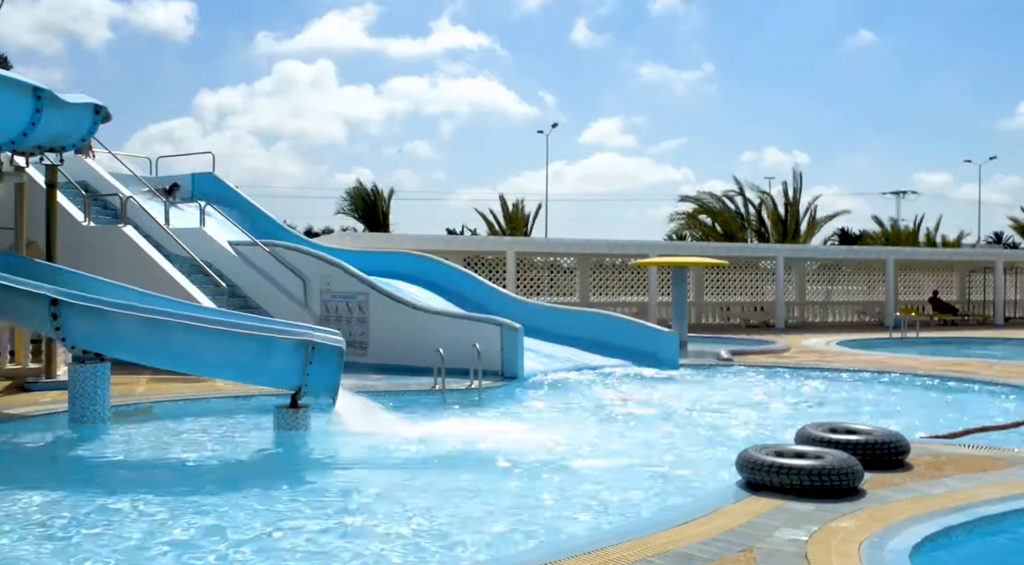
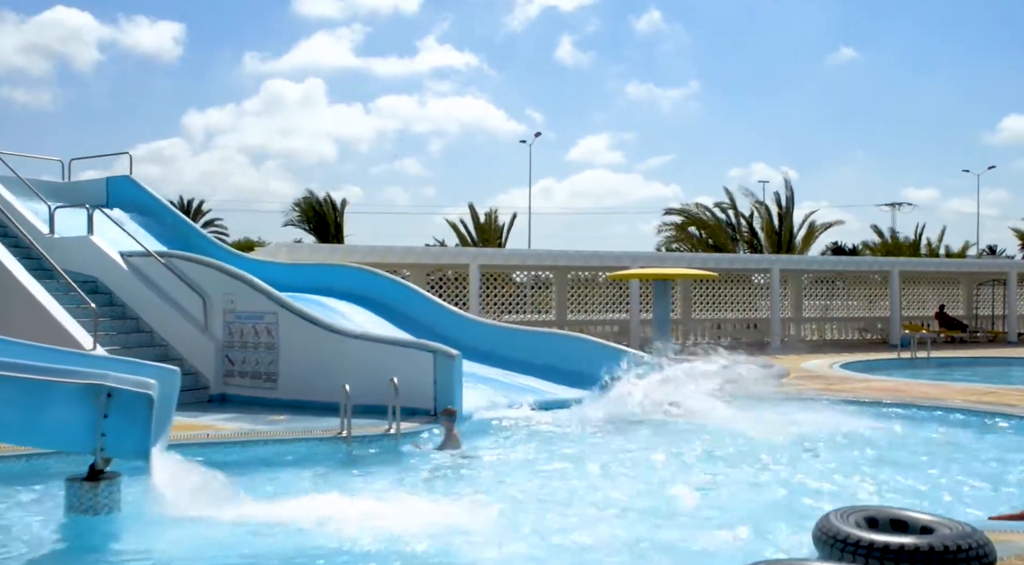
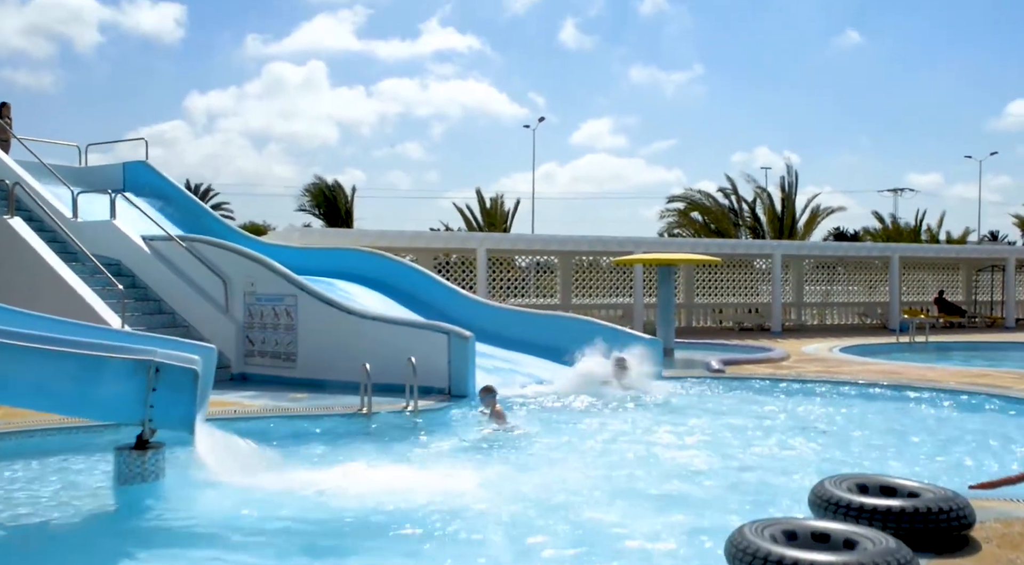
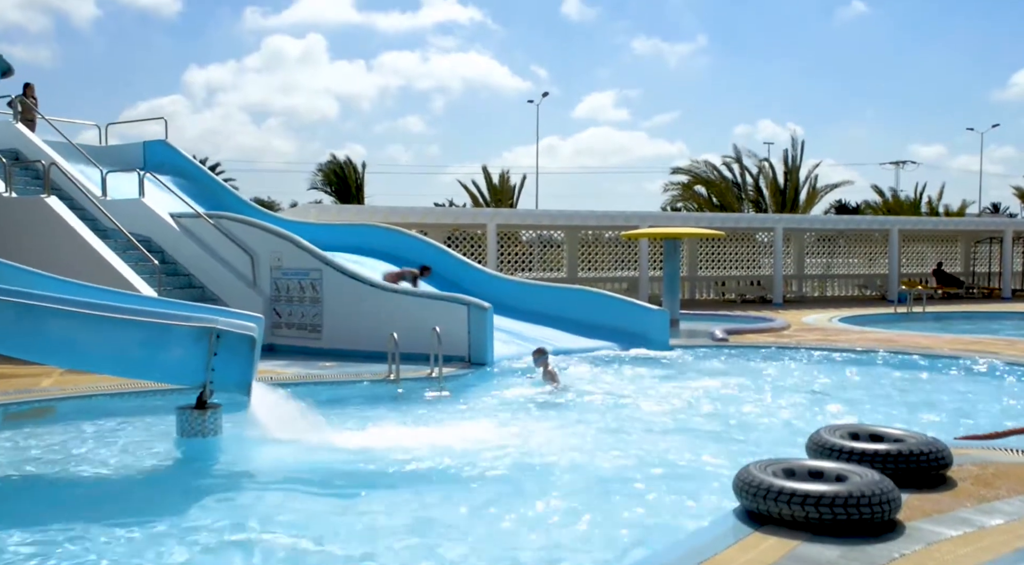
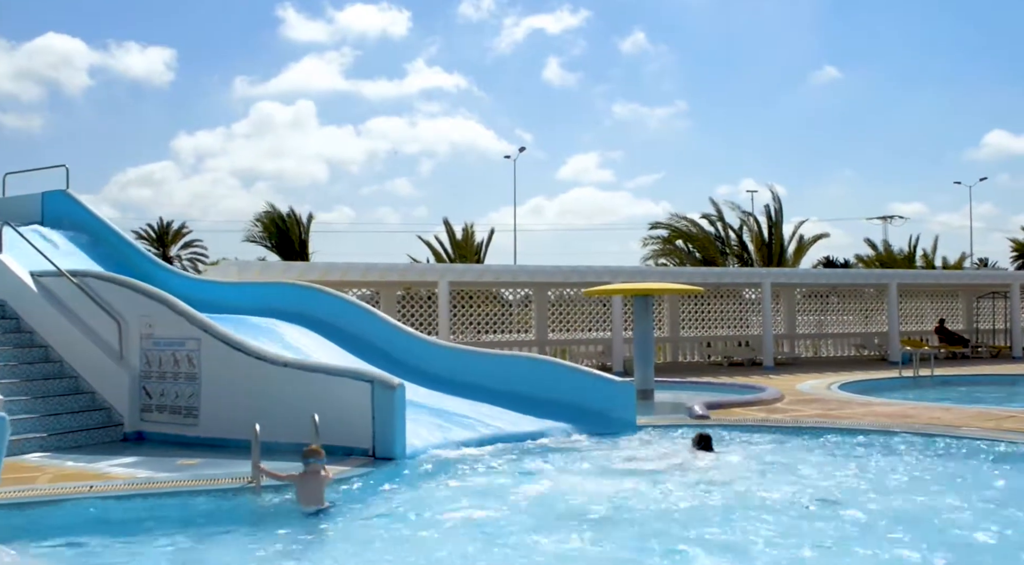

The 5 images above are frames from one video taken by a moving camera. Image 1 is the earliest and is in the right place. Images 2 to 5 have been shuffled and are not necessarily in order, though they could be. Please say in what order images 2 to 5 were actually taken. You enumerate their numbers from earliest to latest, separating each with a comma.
4, 3, 2, 5
